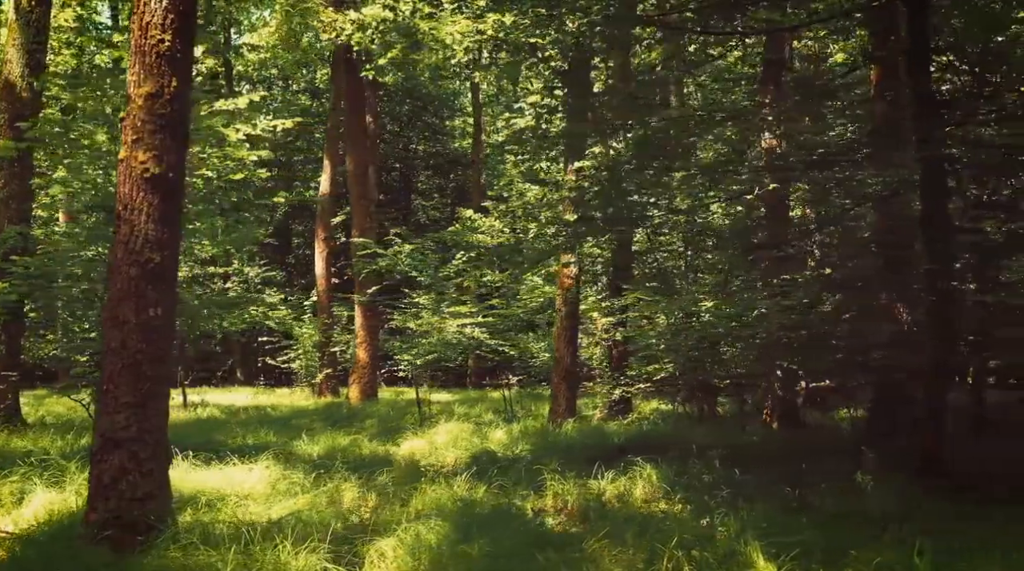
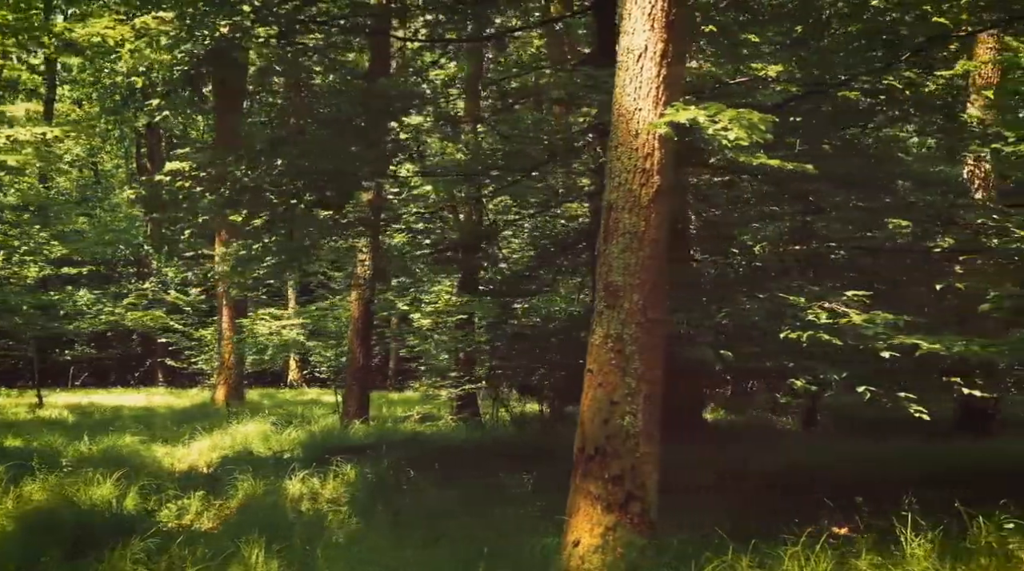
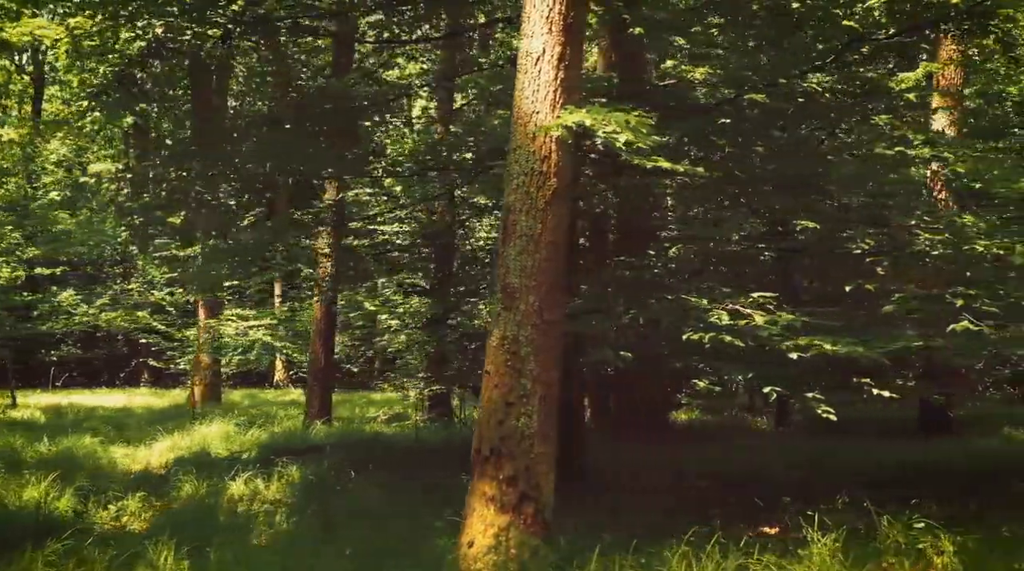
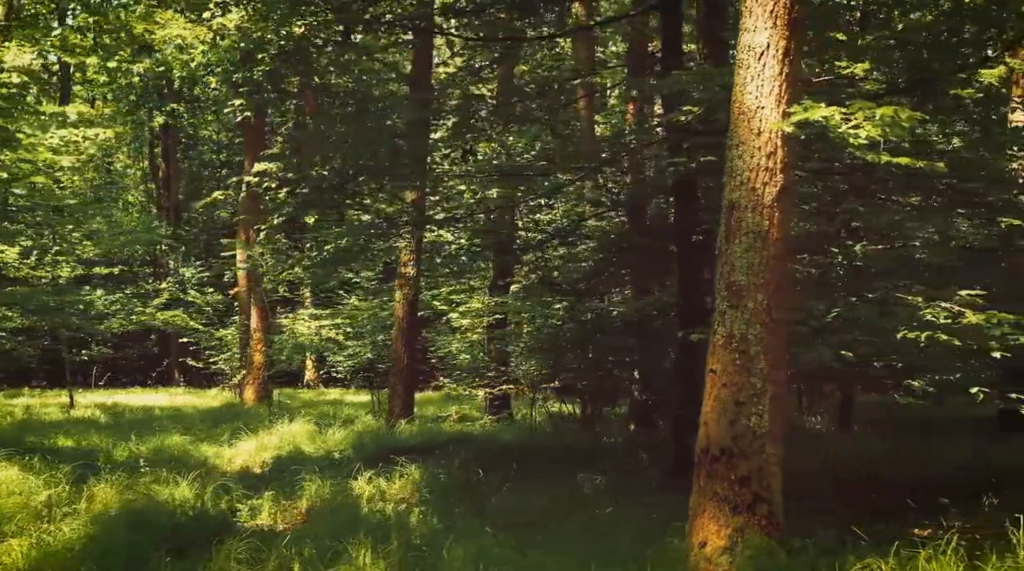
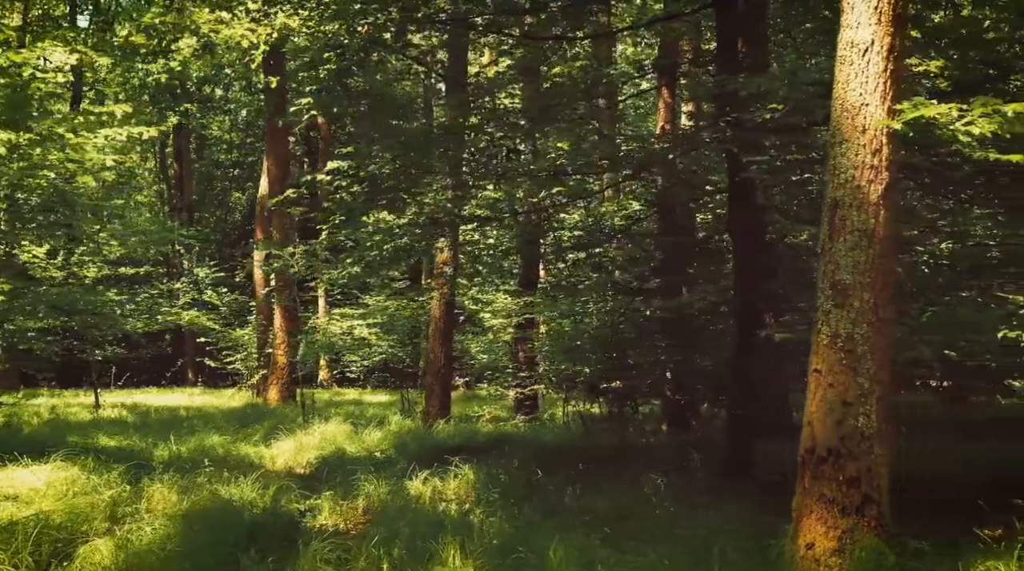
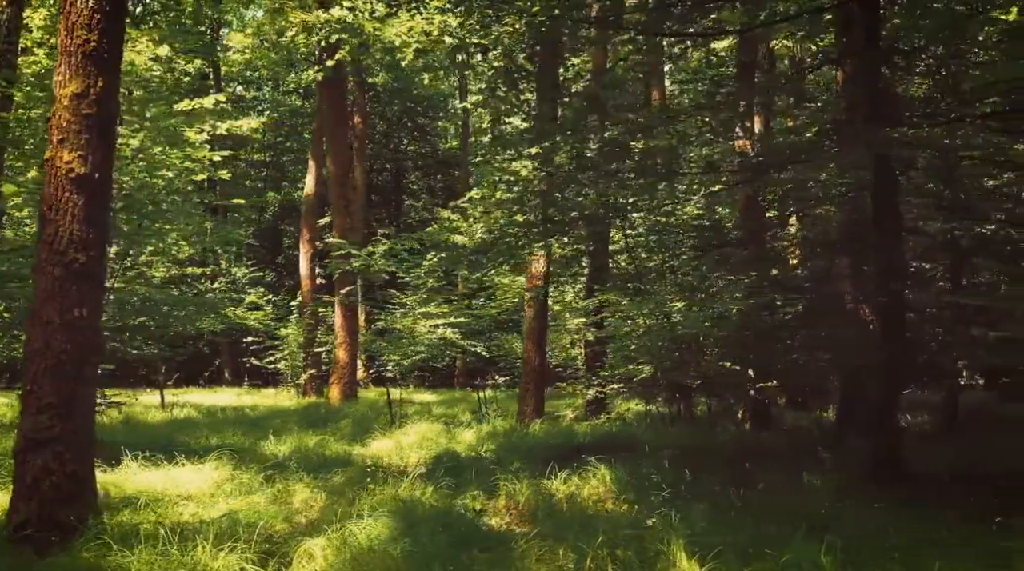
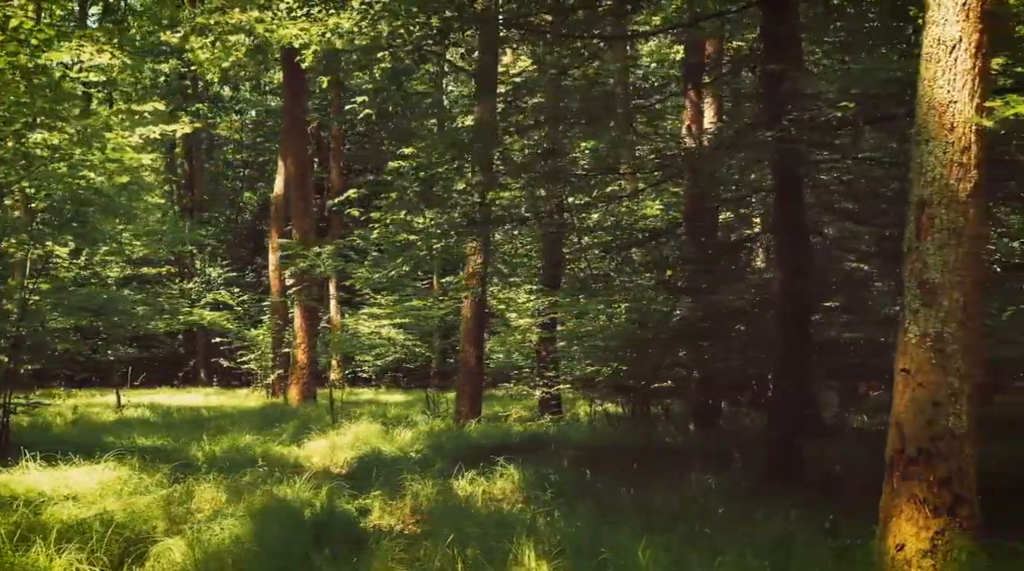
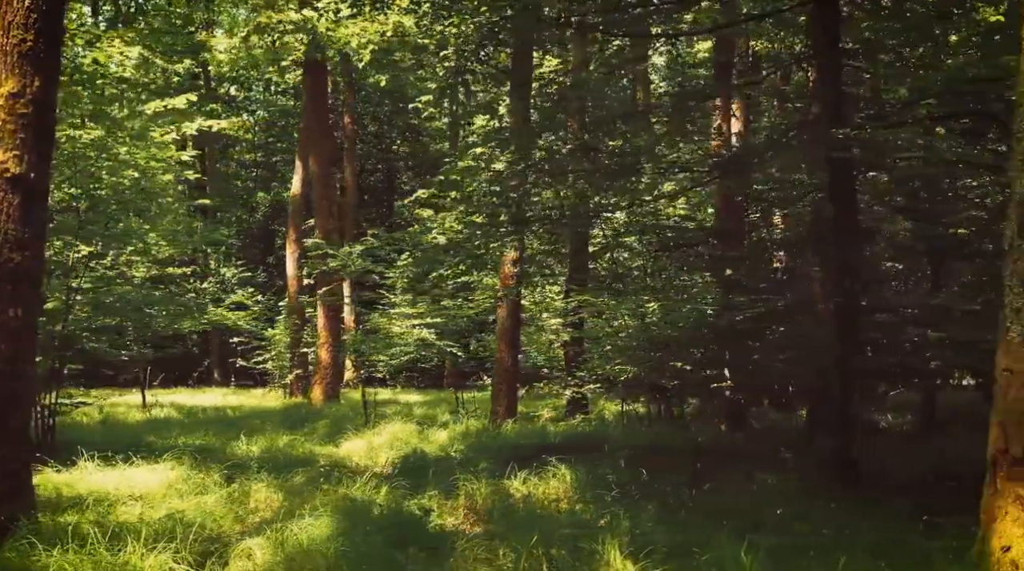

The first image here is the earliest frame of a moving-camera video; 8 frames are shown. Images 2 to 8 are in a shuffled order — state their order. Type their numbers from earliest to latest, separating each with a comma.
6, 8, 7, 5, 4, 2, 3
